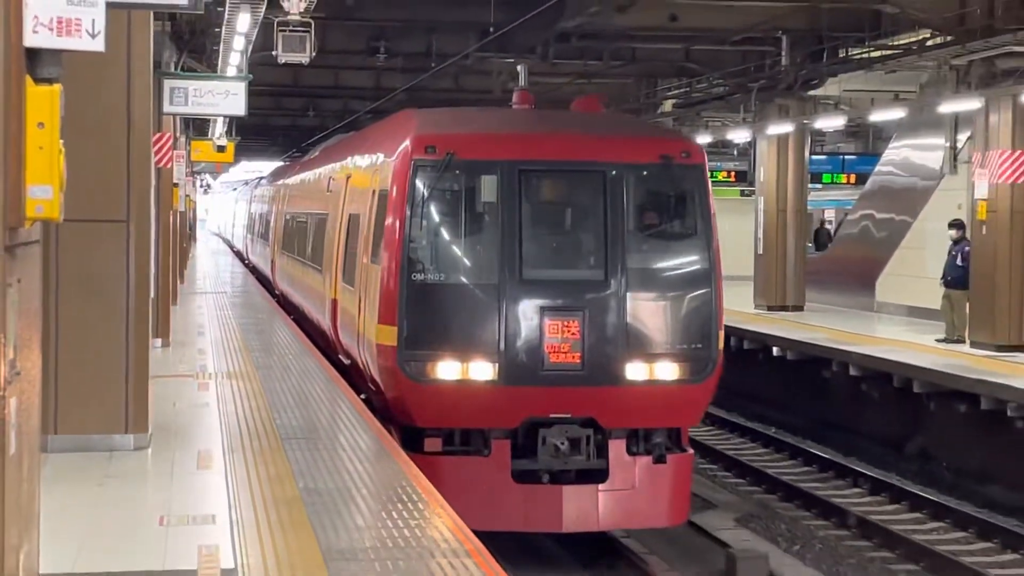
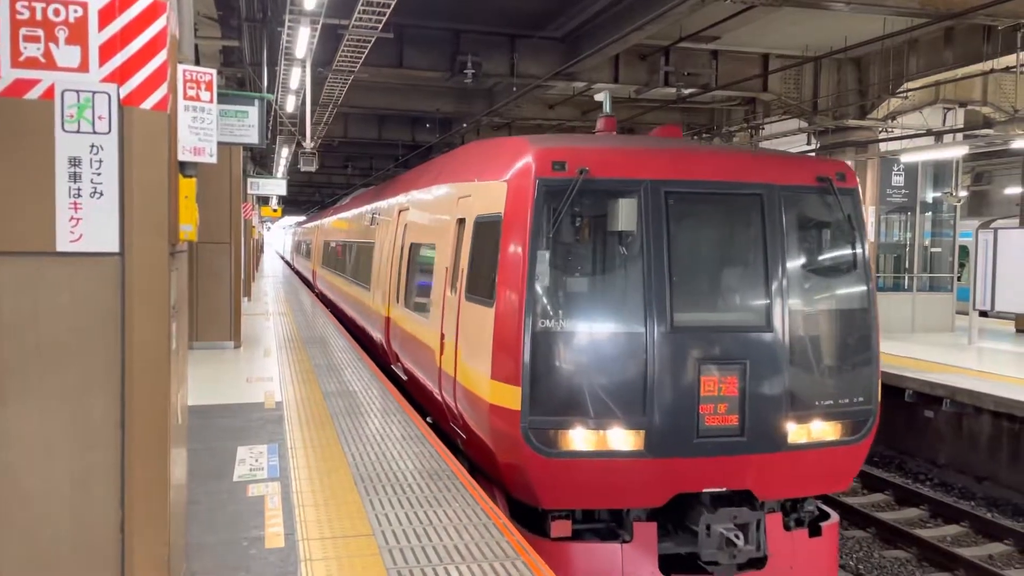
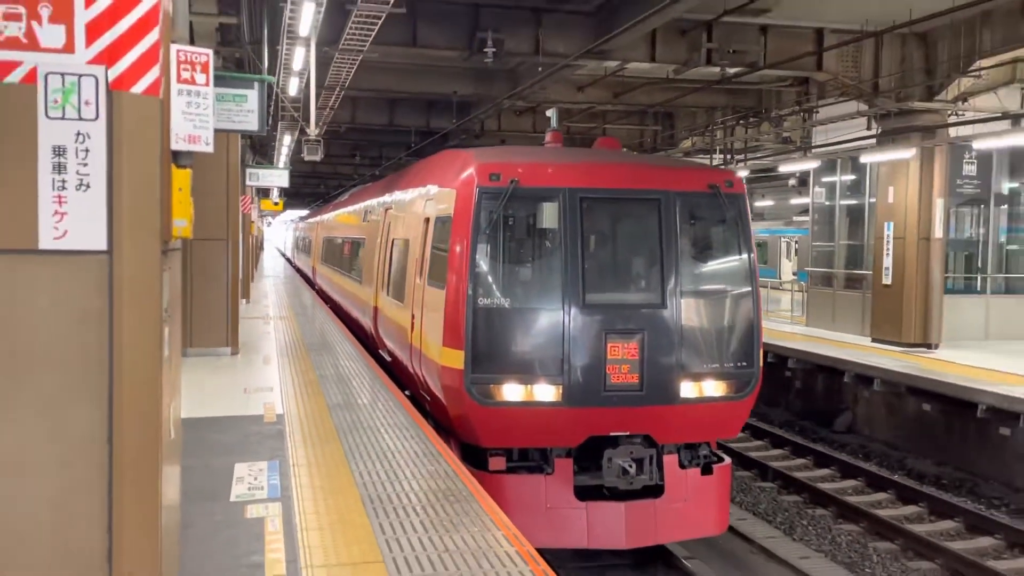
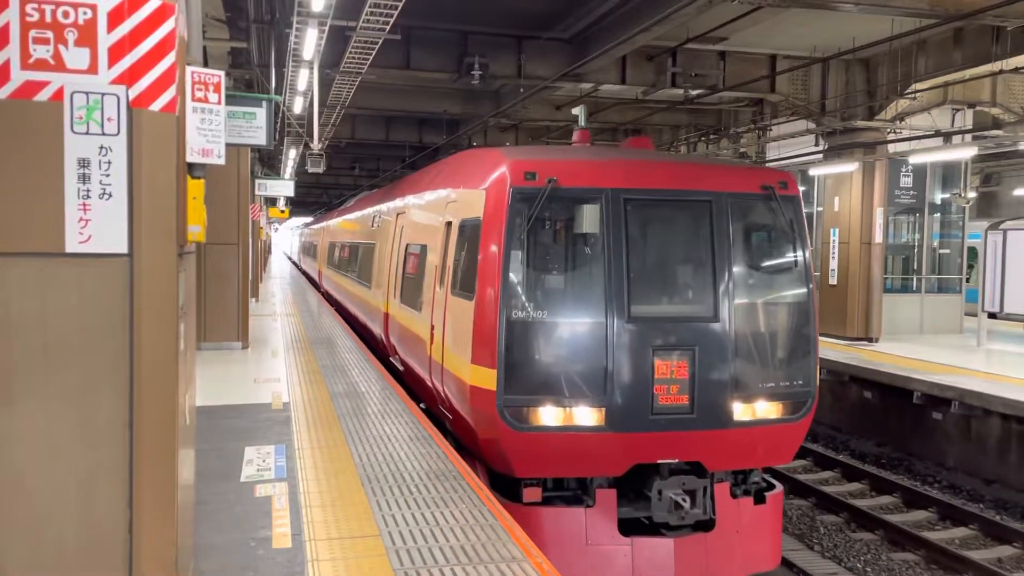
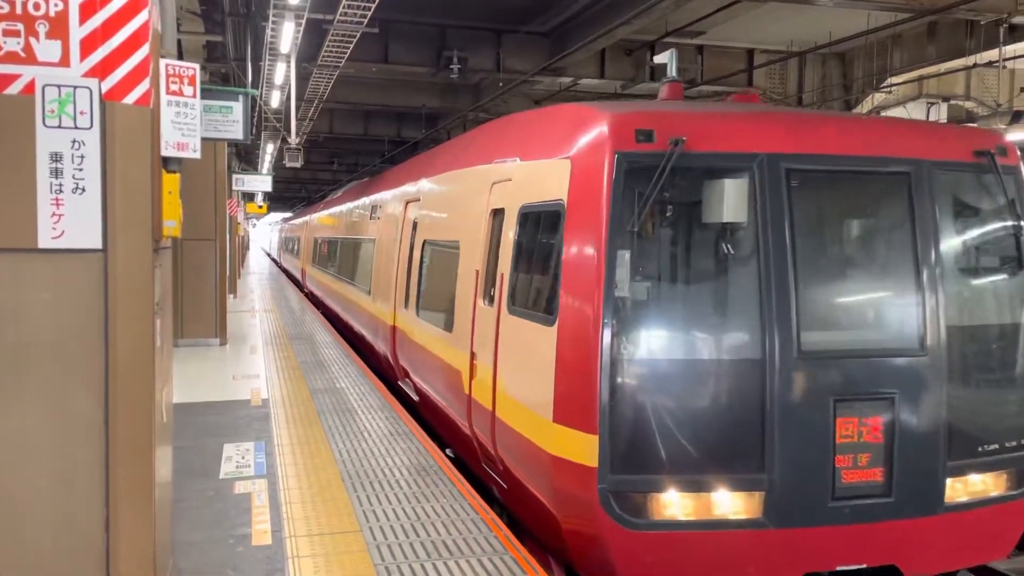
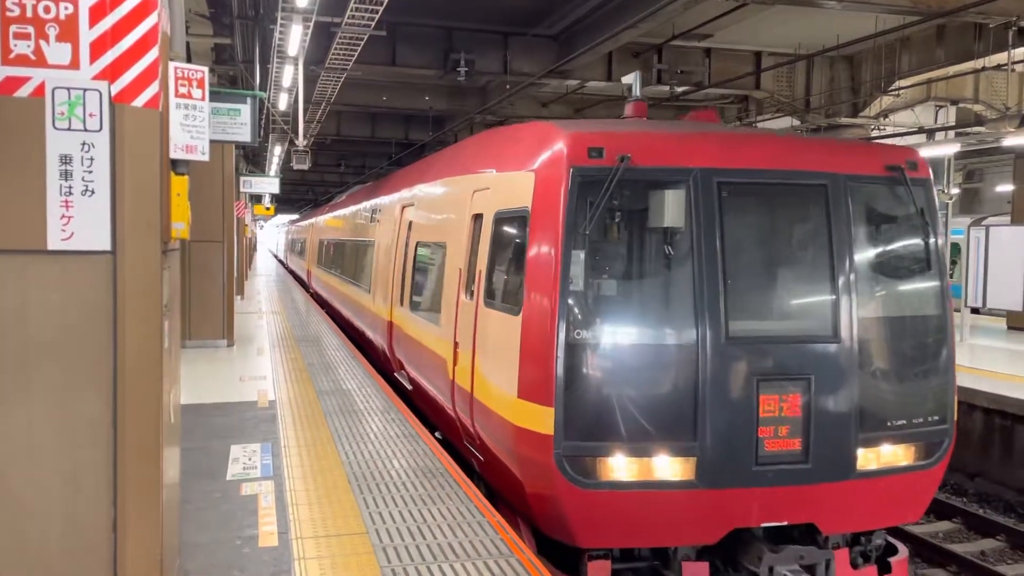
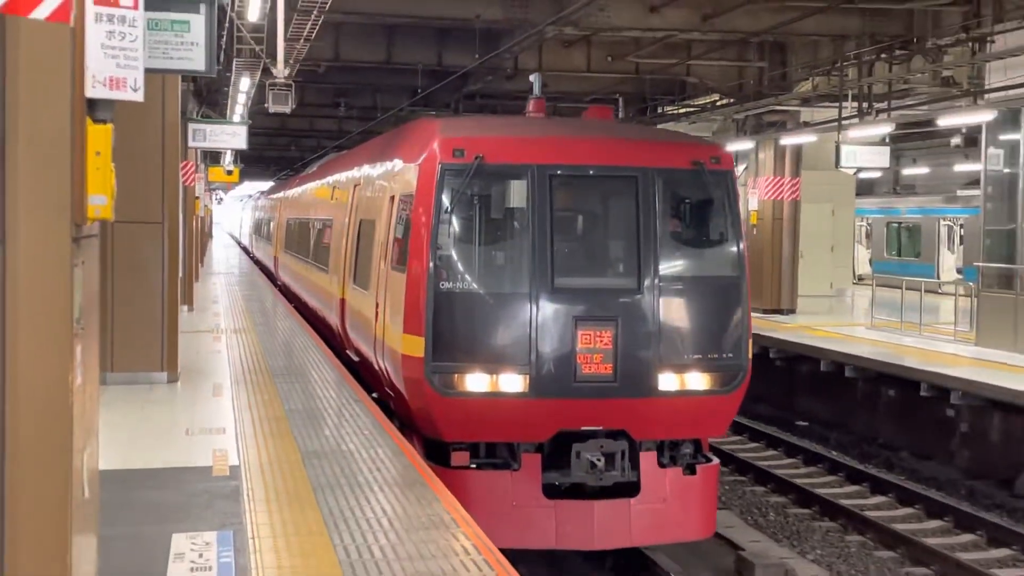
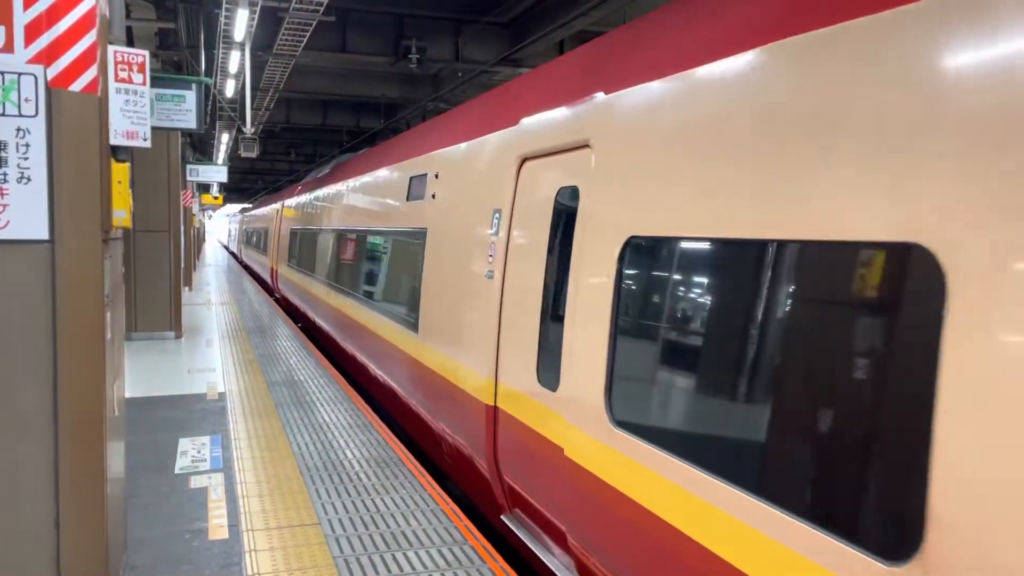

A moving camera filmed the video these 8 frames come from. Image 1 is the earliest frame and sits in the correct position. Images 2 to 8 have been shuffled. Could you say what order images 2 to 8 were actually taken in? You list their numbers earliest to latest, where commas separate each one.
7, 3, 4, 2, 6, 5, 8
